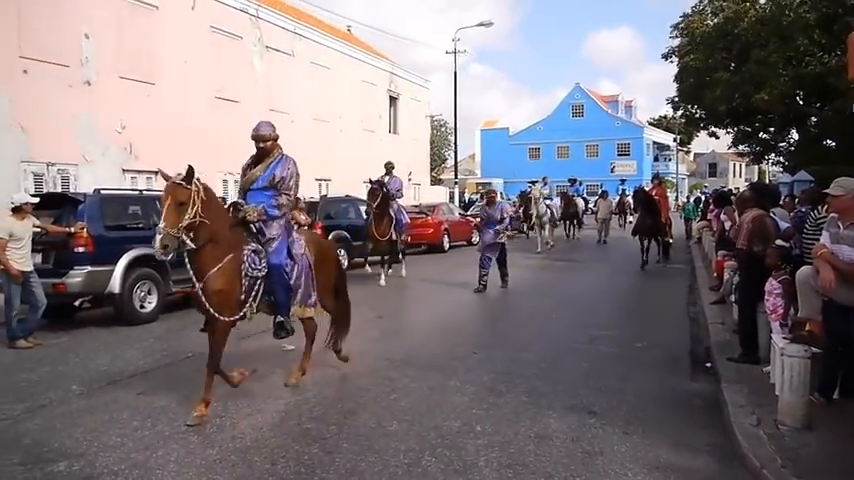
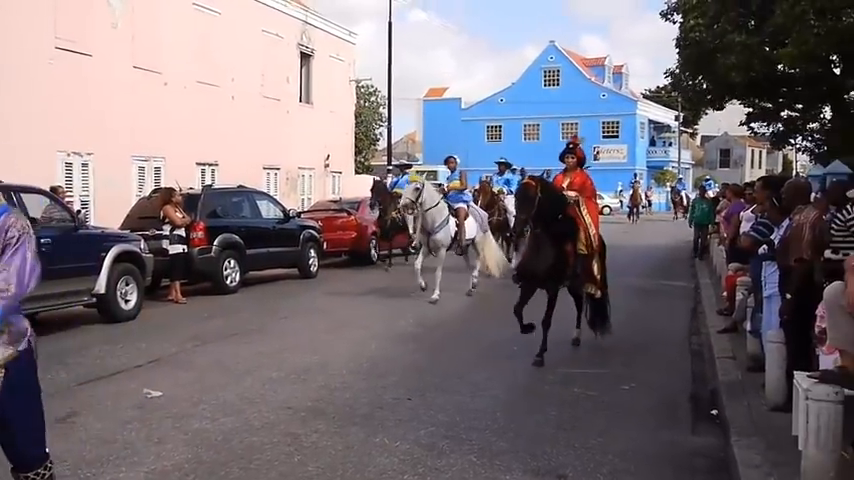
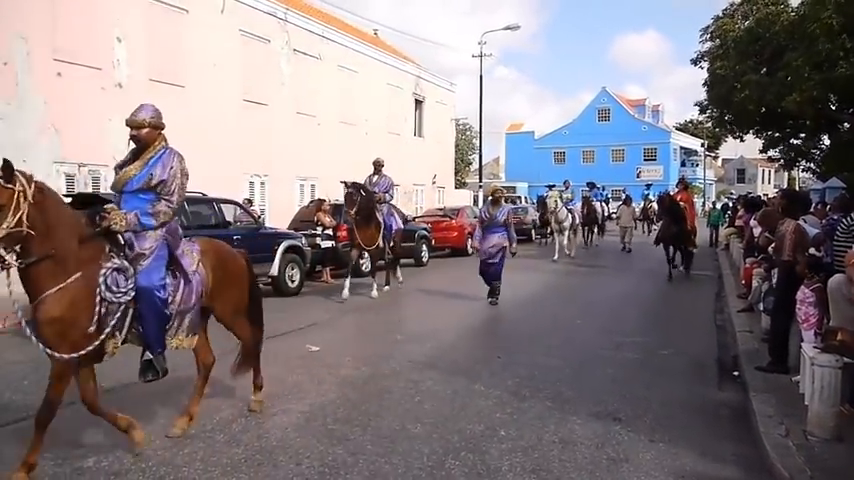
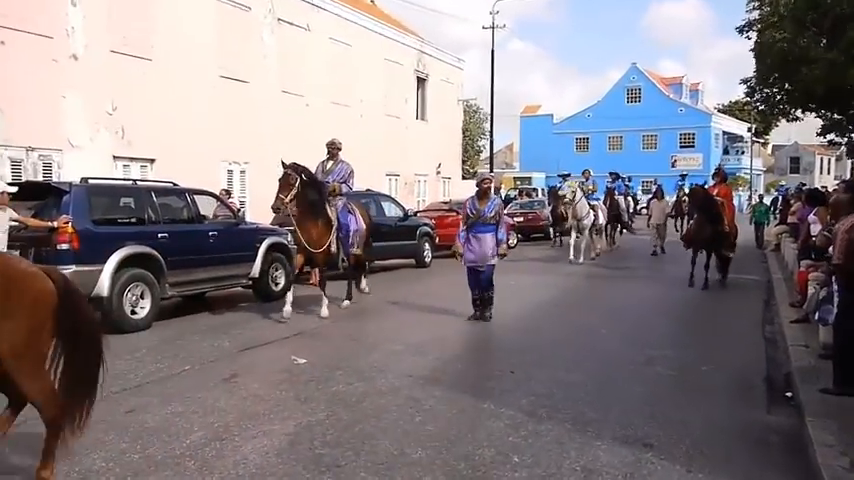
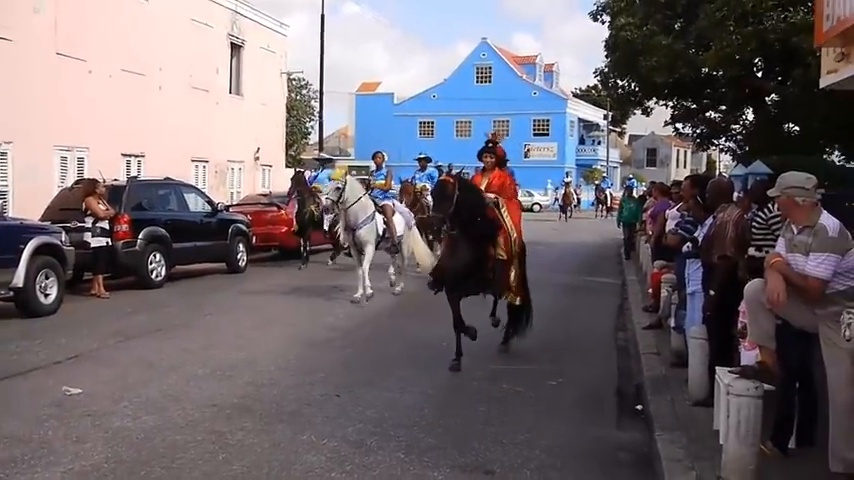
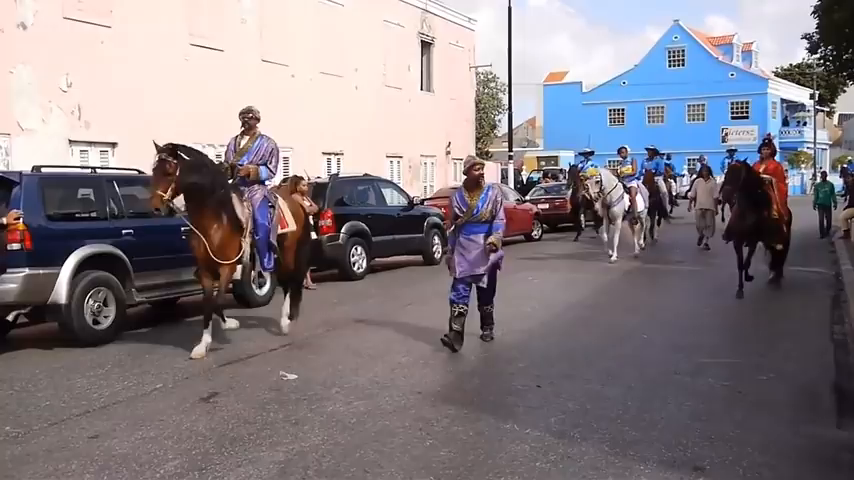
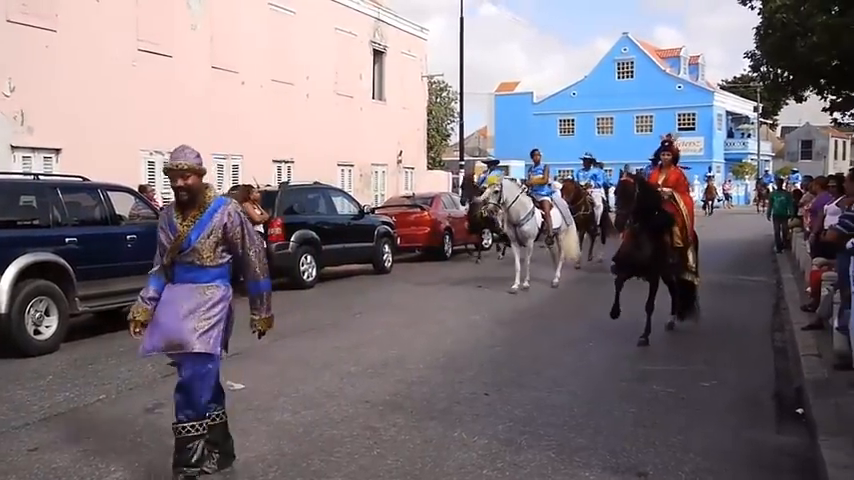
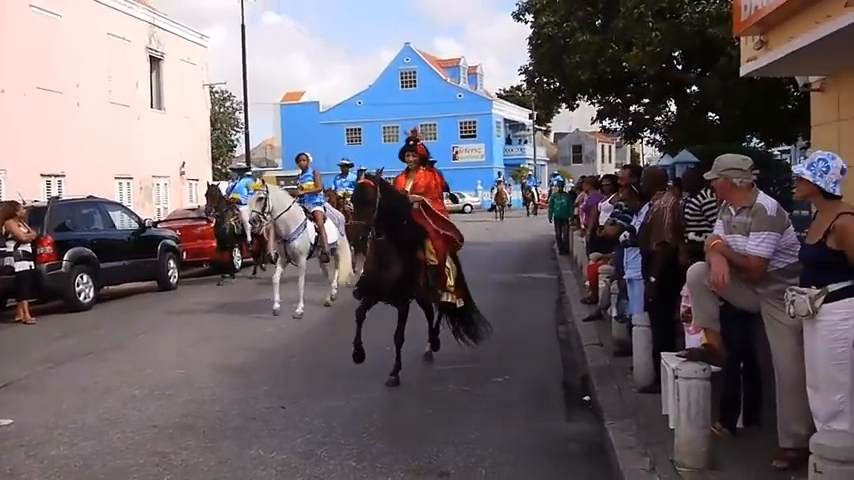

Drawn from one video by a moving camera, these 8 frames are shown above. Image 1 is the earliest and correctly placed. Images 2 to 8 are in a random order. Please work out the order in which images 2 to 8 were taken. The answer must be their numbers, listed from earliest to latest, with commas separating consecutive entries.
3, 4, 6, 7, 2, 5, 8
